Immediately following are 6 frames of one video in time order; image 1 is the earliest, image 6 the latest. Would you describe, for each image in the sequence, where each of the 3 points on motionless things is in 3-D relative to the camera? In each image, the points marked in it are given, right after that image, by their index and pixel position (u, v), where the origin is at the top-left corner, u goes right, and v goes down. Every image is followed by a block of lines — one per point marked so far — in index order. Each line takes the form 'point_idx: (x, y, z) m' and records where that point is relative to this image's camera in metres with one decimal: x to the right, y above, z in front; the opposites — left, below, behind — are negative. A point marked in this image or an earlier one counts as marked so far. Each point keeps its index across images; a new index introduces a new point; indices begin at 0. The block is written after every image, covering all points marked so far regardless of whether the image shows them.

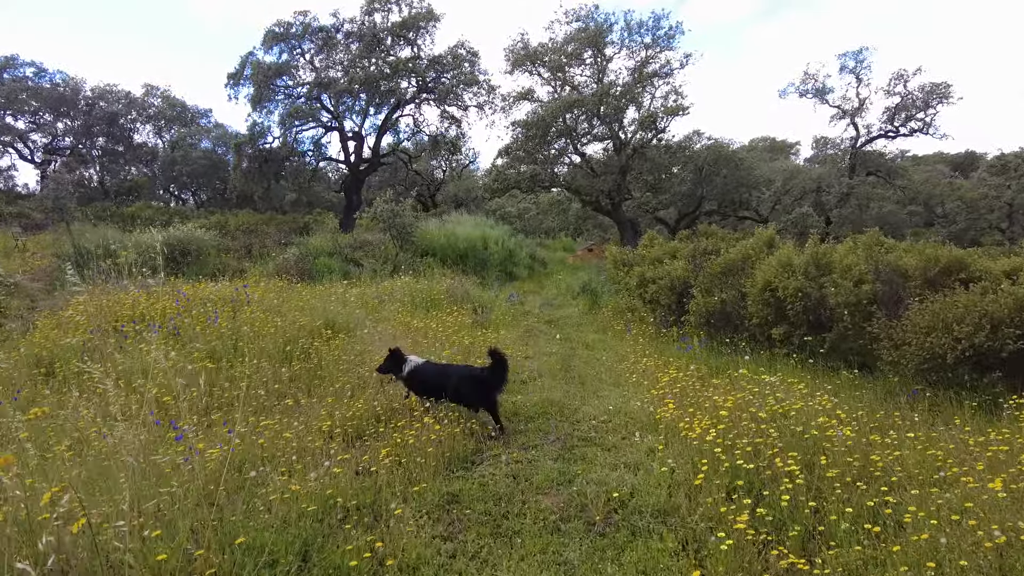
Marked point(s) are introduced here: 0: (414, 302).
0: (-1.2, -0.2, +8.0) m
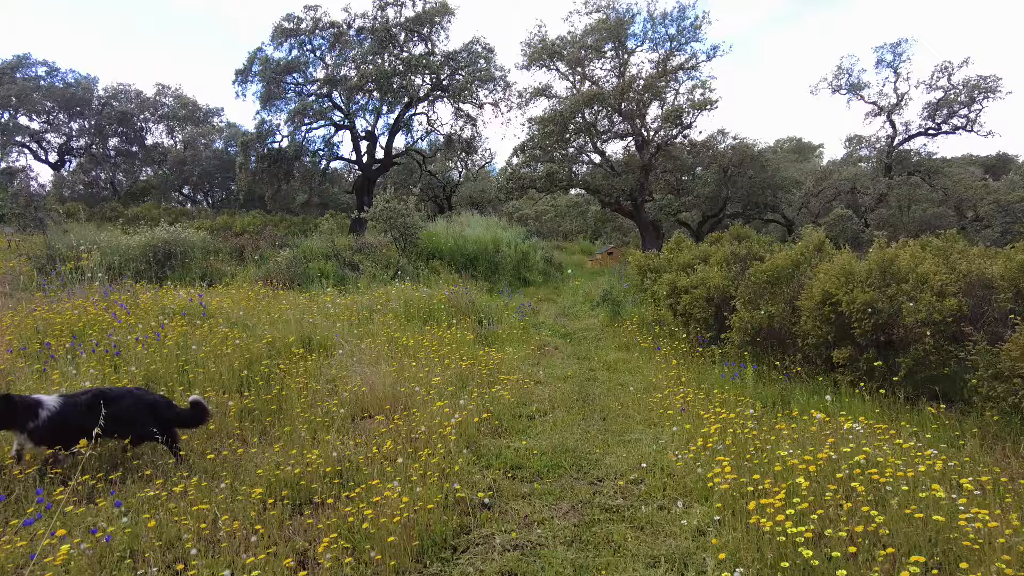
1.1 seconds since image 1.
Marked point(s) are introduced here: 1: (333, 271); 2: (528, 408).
0: (-1.1, -0.3, +7.0) m
1: (-2.7, +0.2, +9.6) m
2: (+0.1, -0.8, +4.5) m
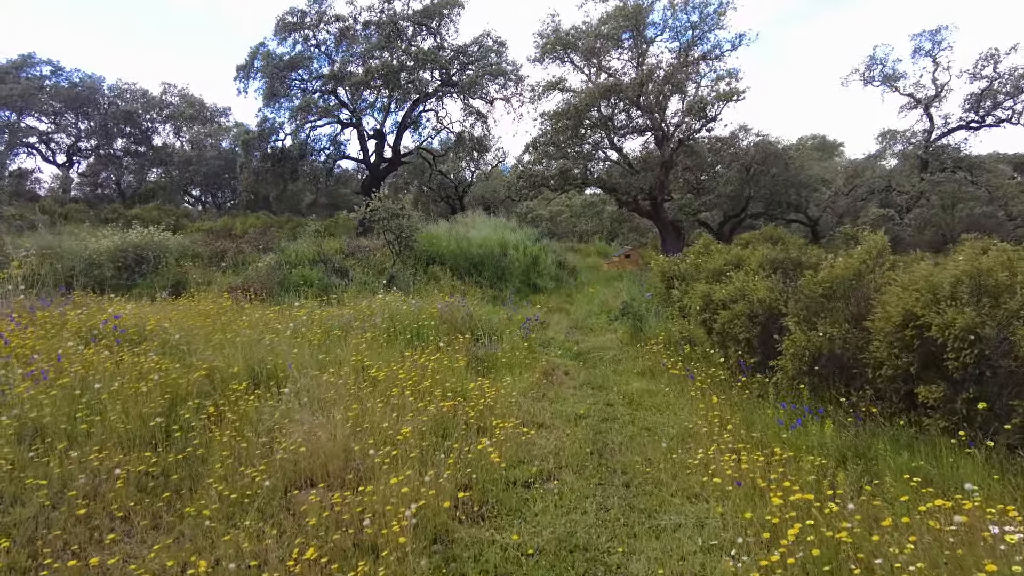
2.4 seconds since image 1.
0: (-1.1, -0.4, +5.9) m
1: (-2.6, +0.1, +8.6) m
2: (+0.1, -1.0, +3.4) m
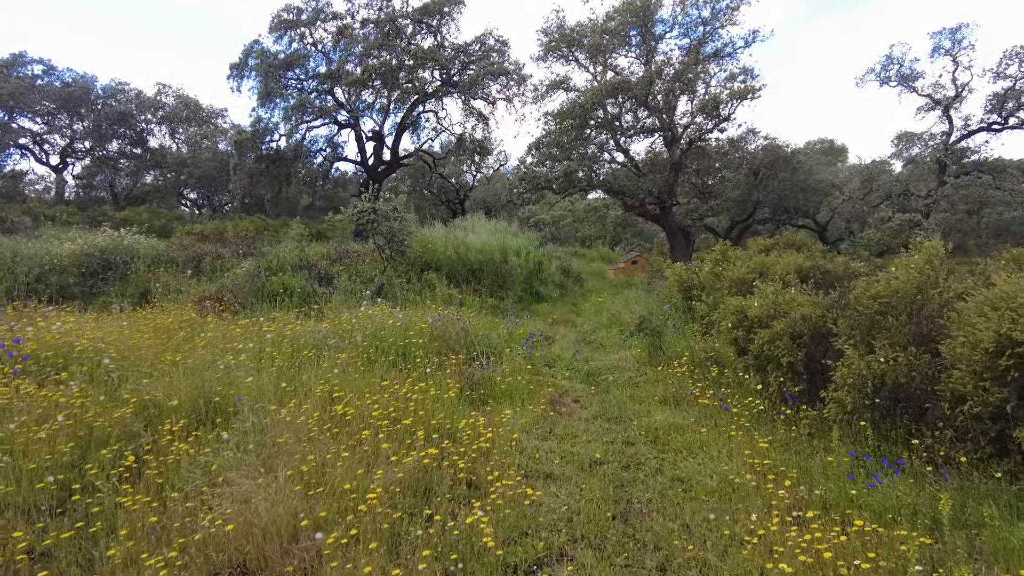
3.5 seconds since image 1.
0: (-1.0, -0.5, +5.1) m
1: (-2.6, 0.0, +7.8) m
2: (+0.1, -1.0, +2.6) m
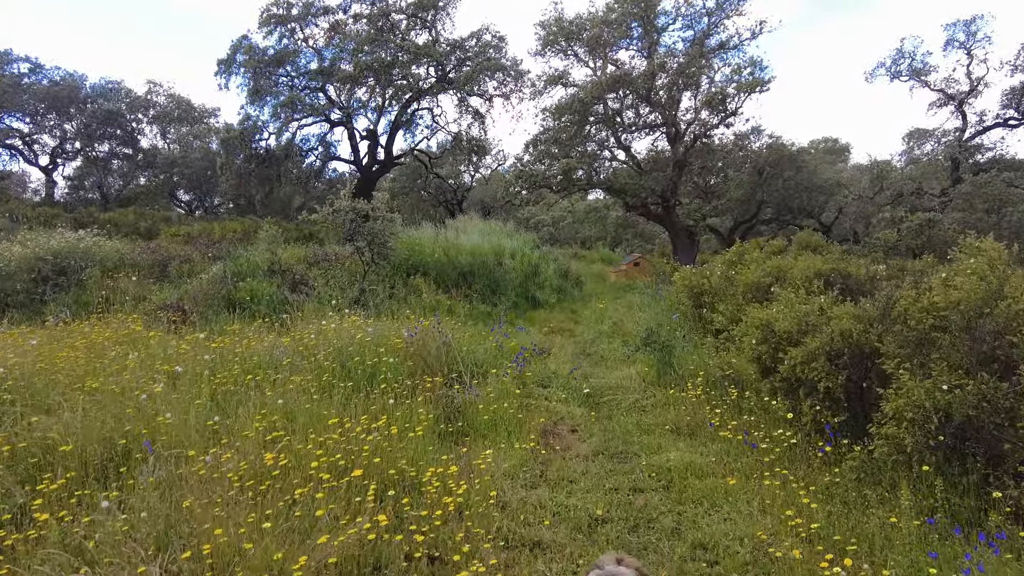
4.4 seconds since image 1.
0: (-1.1, -0.6, +4.4) m
1: (-2.7, -0.1, +7.1) m
2: (0.0, -1.1, +1.9) m
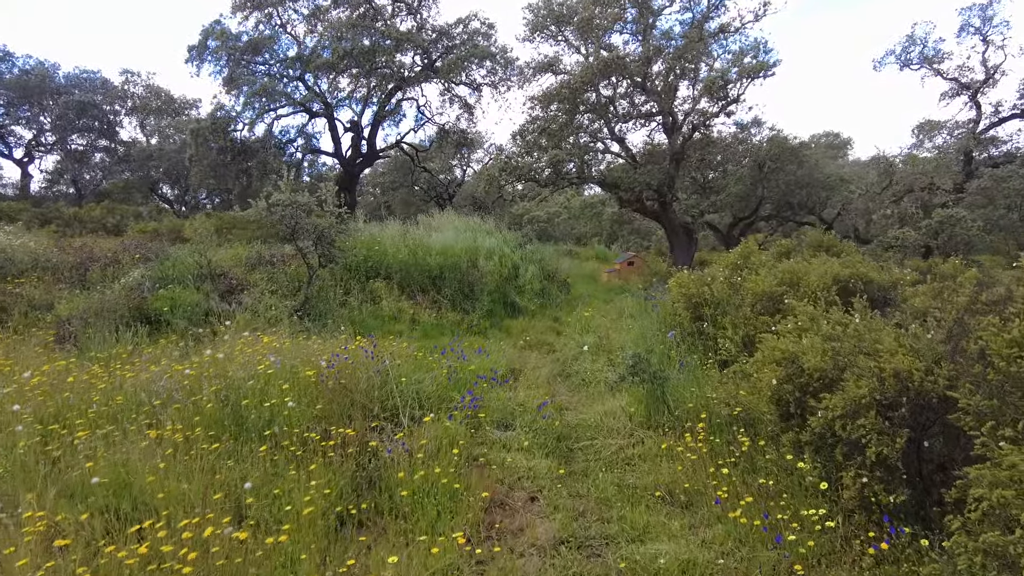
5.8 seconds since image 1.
0: (-1.4, -0.7, +3.3) m
1: (-3.0, -0.1, +6.0) m
2: (-0.3, -1.2, +0.8) m
